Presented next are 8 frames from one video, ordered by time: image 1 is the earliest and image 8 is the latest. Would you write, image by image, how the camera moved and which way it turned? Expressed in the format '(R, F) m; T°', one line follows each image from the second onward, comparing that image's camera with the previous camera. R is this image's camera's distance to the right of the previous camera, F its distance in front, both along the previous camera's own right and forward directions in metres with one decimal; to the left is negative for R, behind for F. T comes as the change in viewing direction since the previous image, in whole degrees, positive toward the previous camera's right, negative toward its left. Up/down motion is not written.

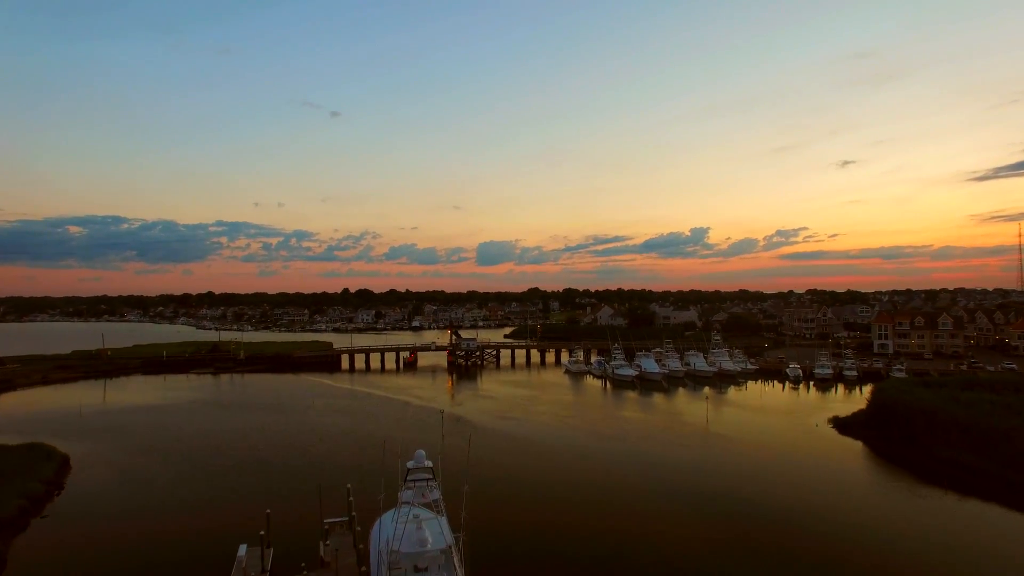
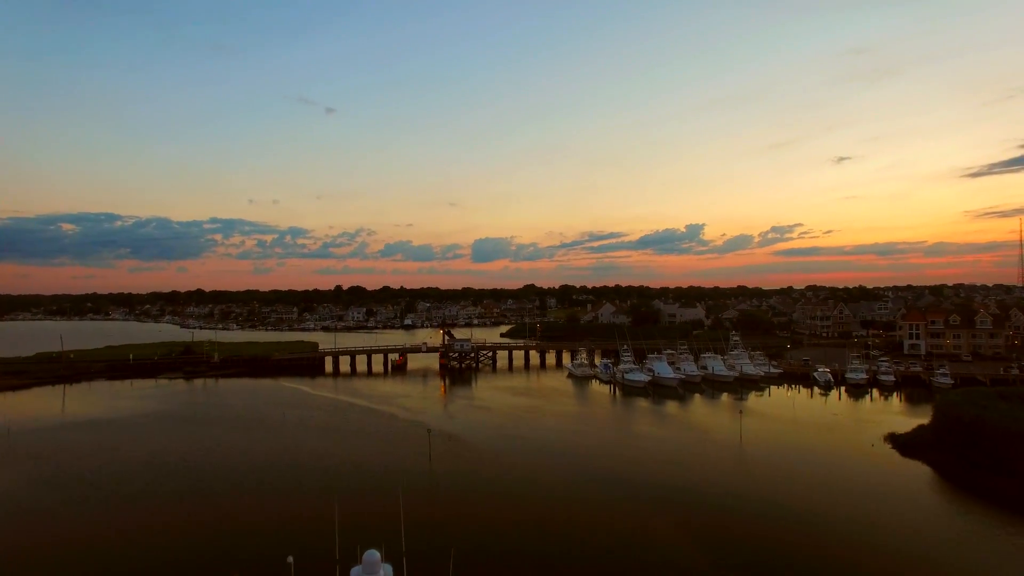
(-0.1, +3.6) m; 0°
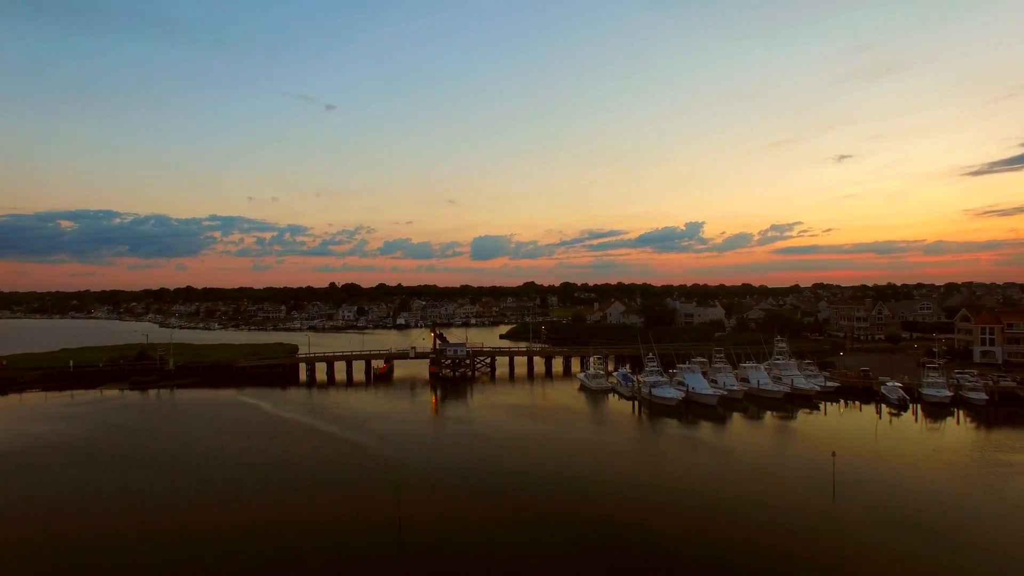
(-0.1, +5.7) m; 0°
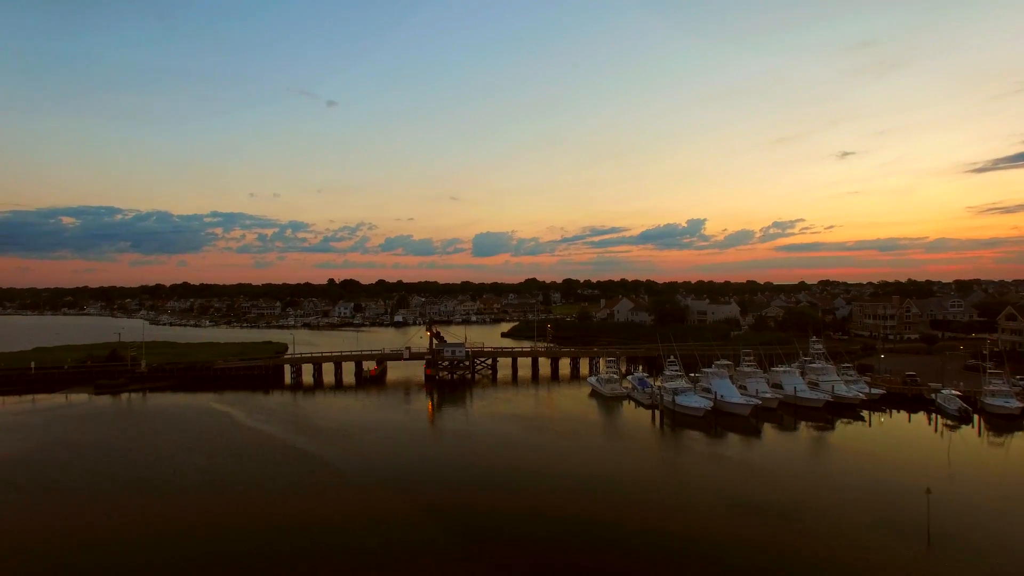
(-0.1, +3.1) m; 0°
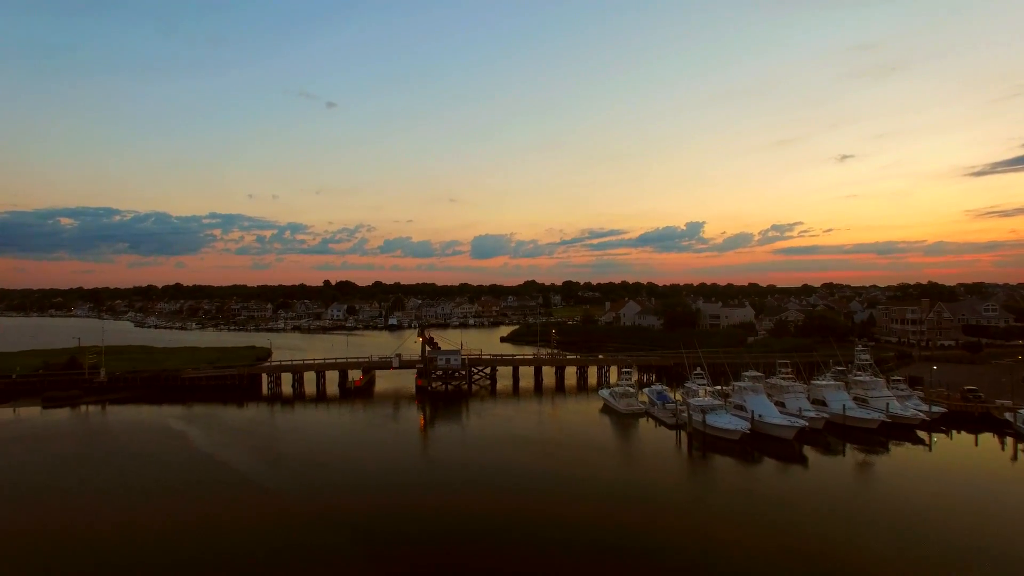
(-0.1, +3.4) m; 0°
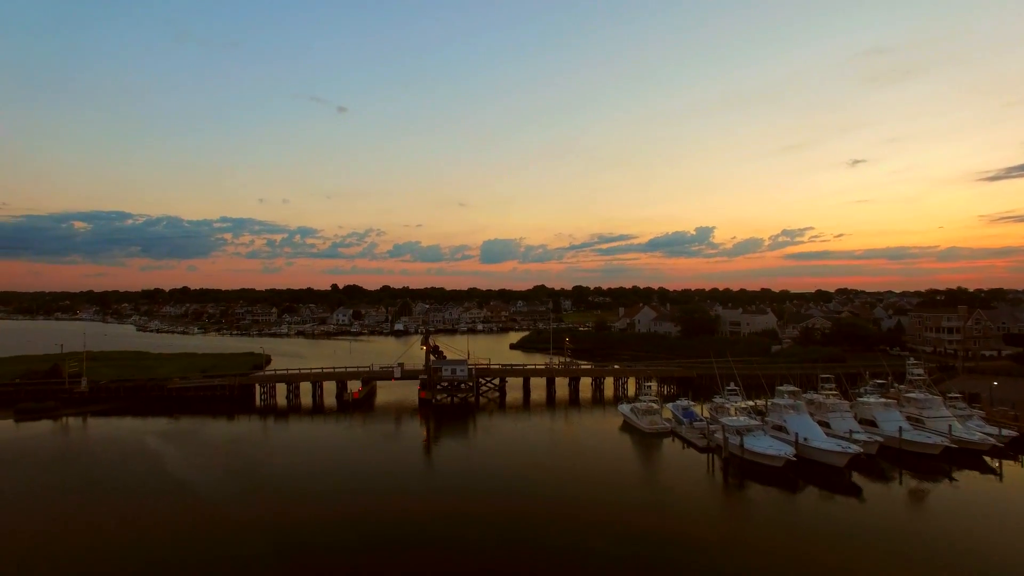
(-0.1, +2.2) m; -1°
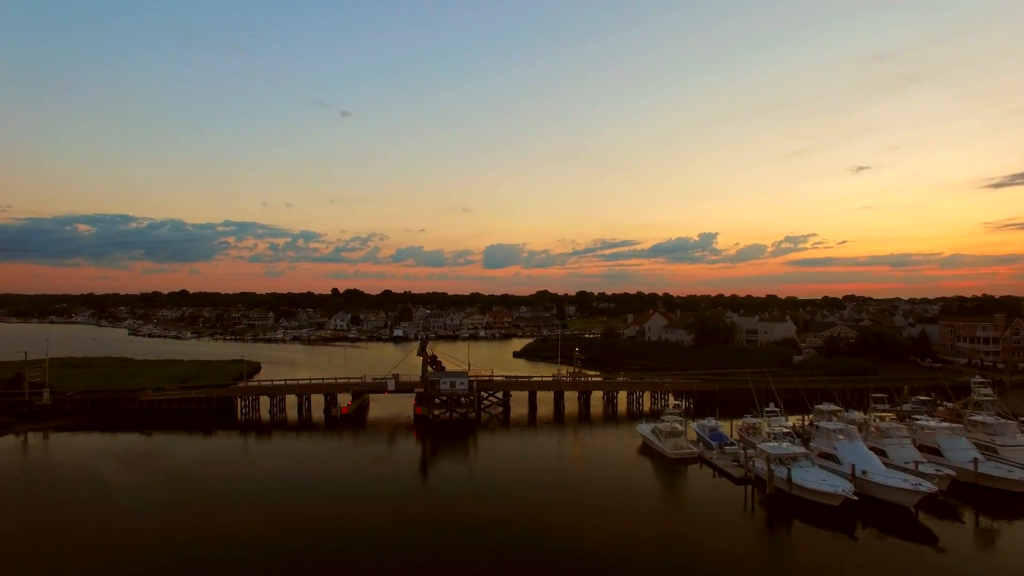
(-0.1, +2.6) m; 0°
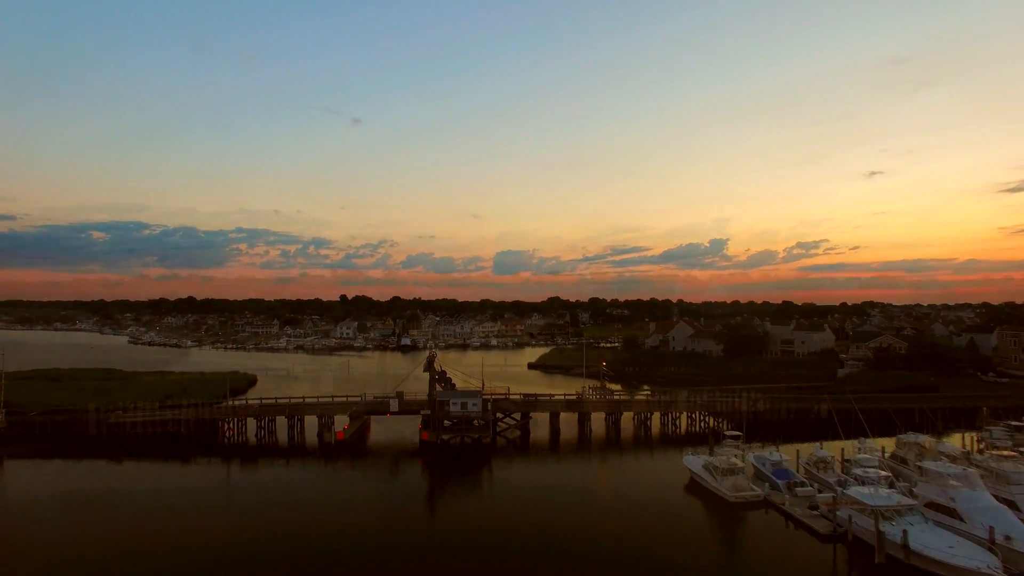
(-0.4, +3.4) m; -1°
